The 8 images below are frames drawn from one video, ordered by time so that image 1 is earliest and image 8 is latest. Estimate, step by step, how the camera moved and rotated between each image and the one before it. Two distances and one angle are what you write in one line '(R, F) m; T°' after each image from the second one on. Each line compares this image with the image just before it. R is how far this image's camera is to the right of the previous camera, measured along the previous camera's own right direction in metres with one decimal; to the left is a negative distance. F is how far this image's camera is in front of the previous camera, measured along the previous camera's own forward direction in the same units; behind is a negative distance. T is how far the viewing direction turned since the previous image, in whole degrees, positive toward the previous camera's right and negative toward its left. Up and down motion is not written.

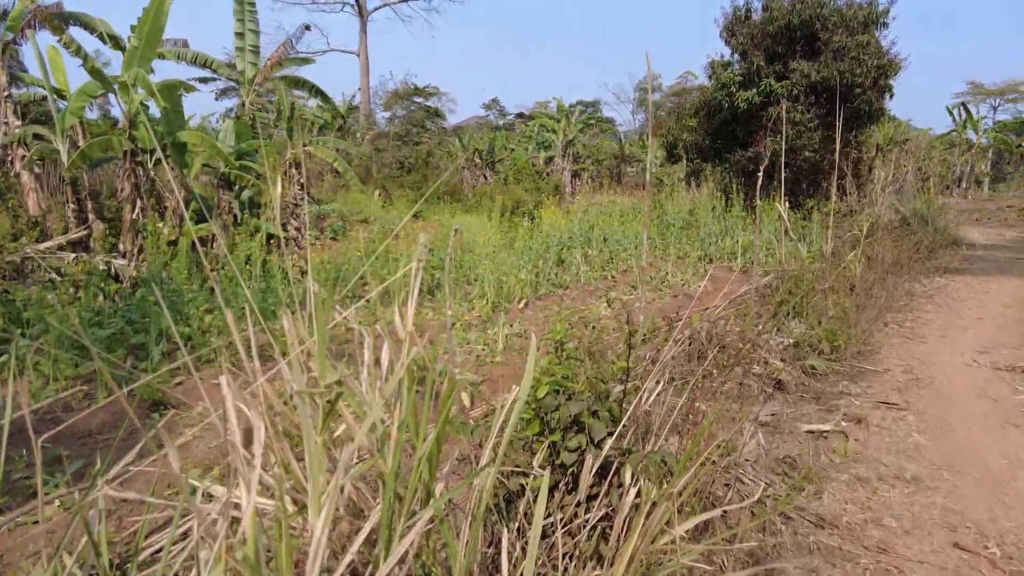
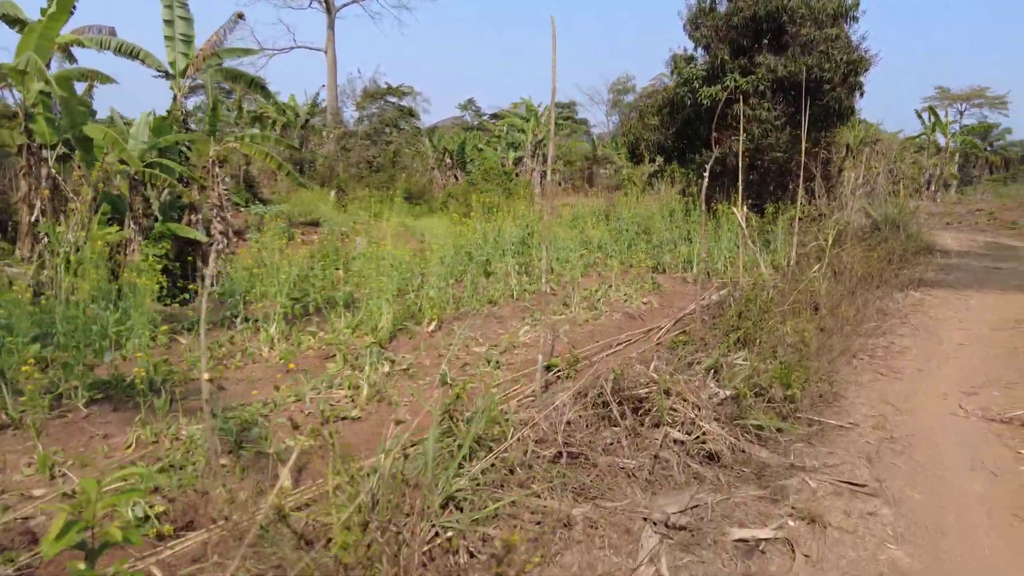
(+0.5, +0.9) m; +2°
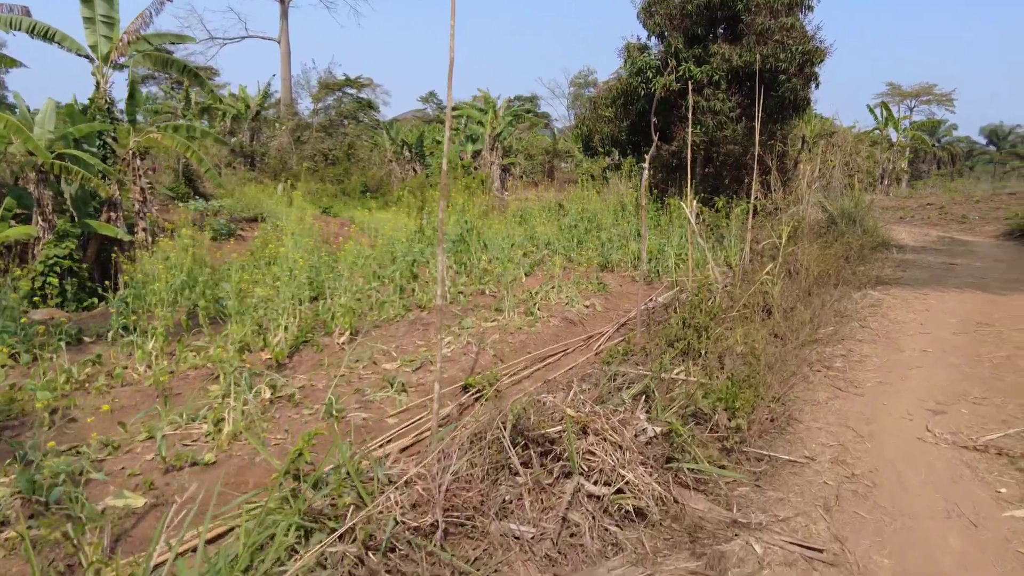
(+0.3, +0.5) m; +3°
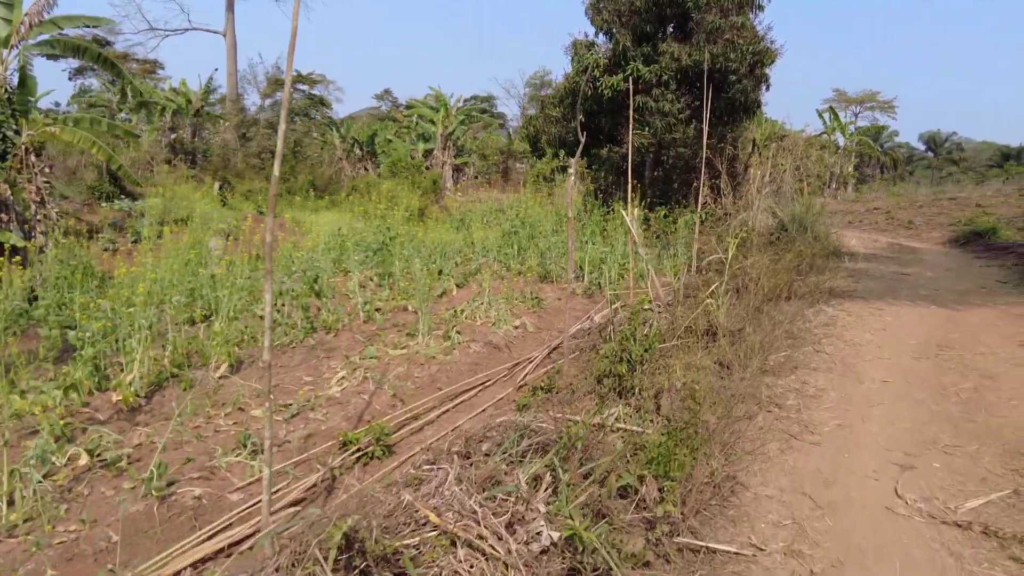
(+0.3, +0.6) m; +4°
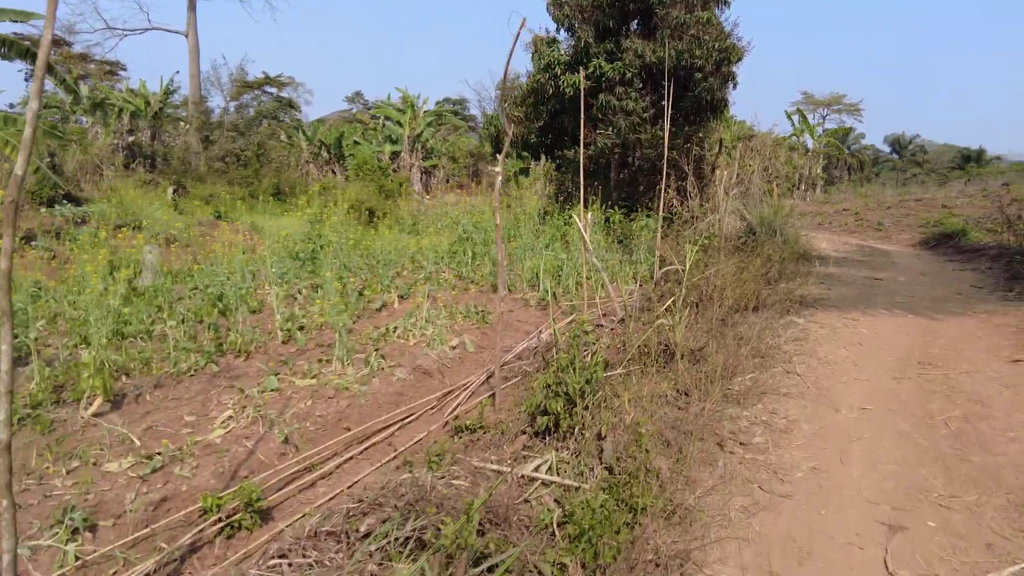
(+0.2, +0.5) m; +2°
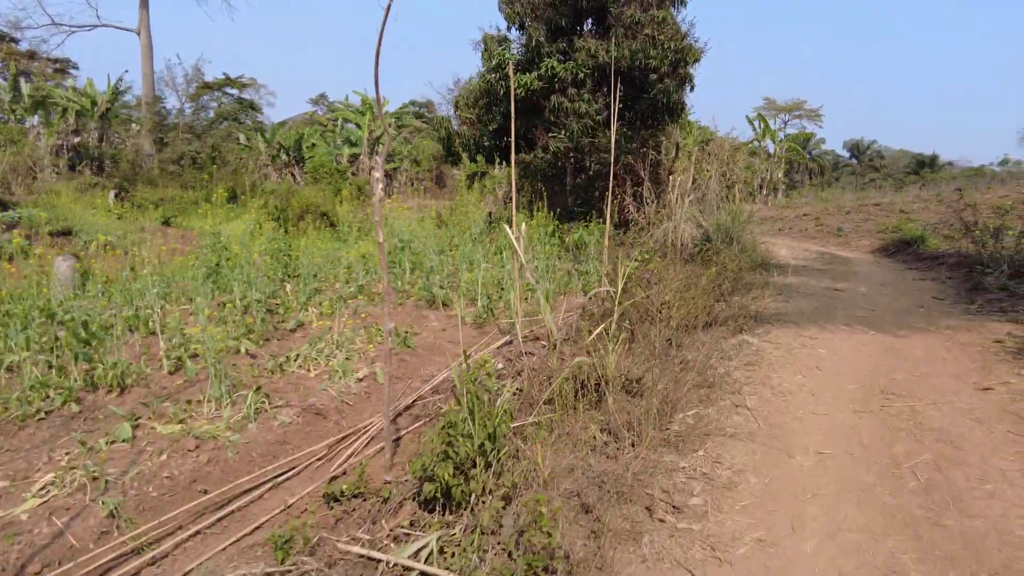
(+0.3, +0.5) m; +3°
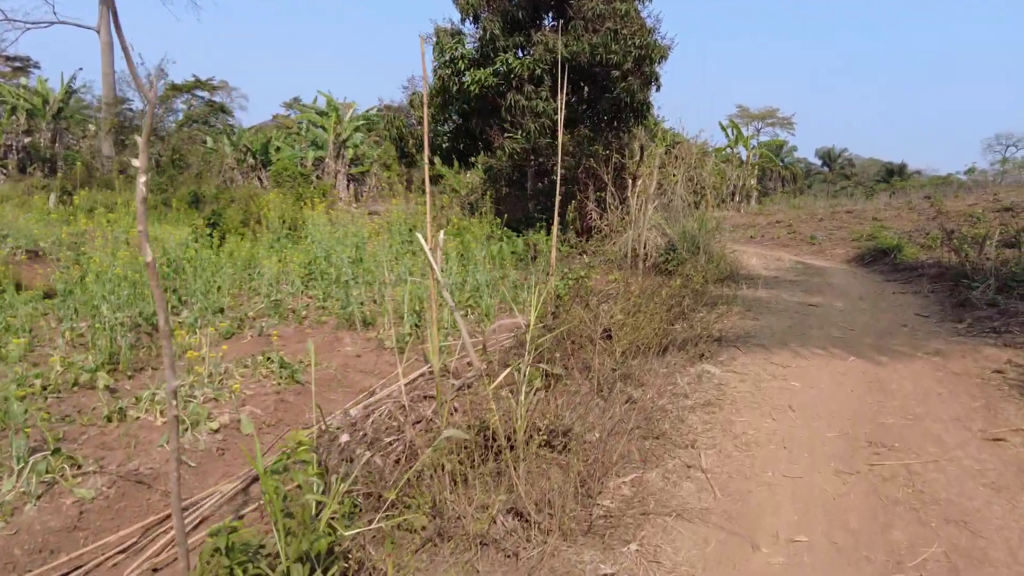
(+0.3, +0.7) m; +2°
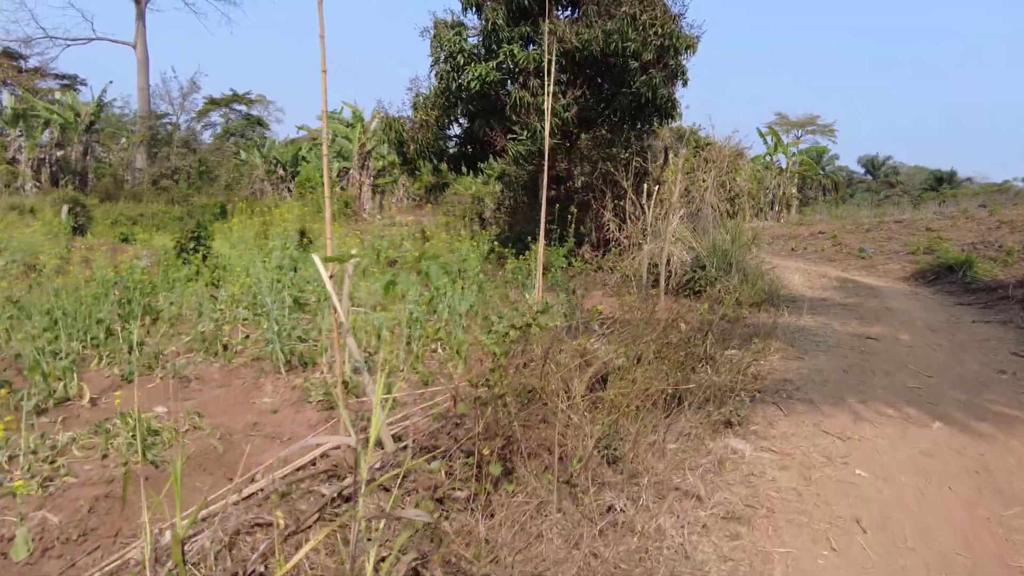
(+0.4, +1.0) m; -3°
